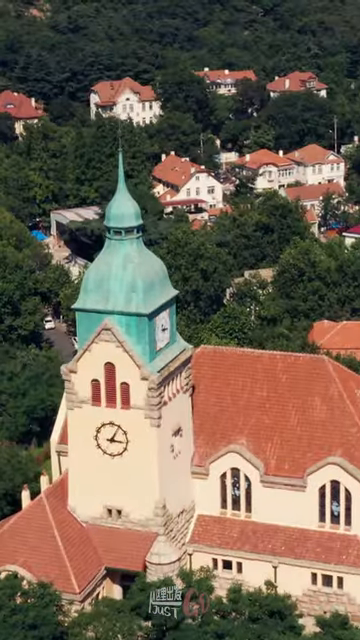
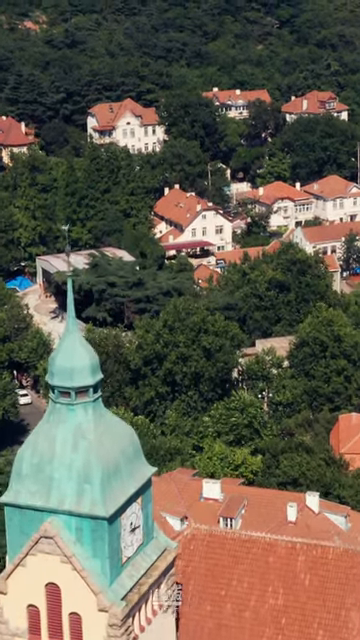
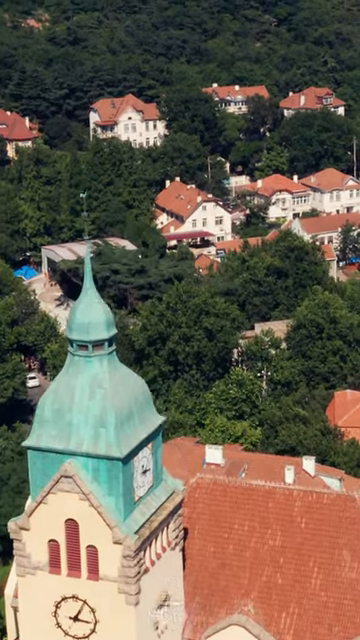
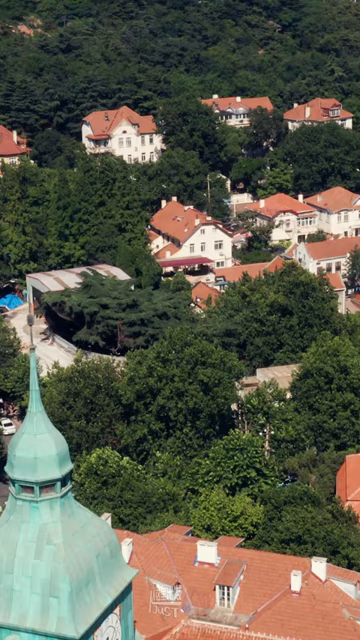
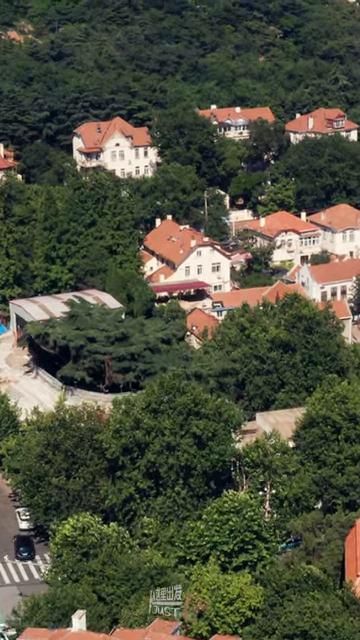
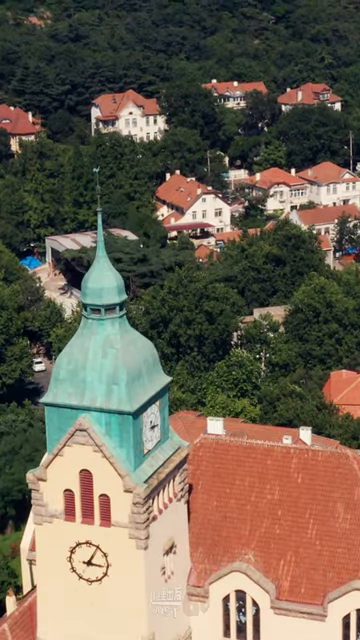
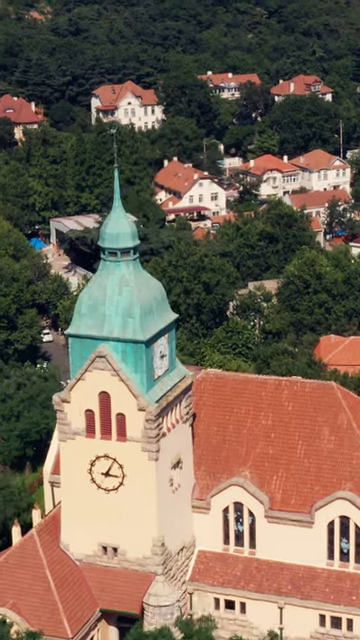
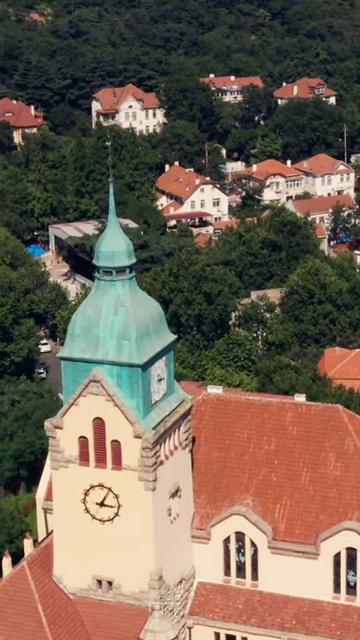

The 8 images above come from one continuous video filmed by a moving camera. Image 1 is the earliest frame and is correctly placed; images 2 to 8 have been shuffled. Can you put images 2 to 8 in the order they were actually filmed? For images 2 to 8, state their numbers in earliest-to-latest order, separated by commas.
7, 8, 6, 3, 2, 4, 5
